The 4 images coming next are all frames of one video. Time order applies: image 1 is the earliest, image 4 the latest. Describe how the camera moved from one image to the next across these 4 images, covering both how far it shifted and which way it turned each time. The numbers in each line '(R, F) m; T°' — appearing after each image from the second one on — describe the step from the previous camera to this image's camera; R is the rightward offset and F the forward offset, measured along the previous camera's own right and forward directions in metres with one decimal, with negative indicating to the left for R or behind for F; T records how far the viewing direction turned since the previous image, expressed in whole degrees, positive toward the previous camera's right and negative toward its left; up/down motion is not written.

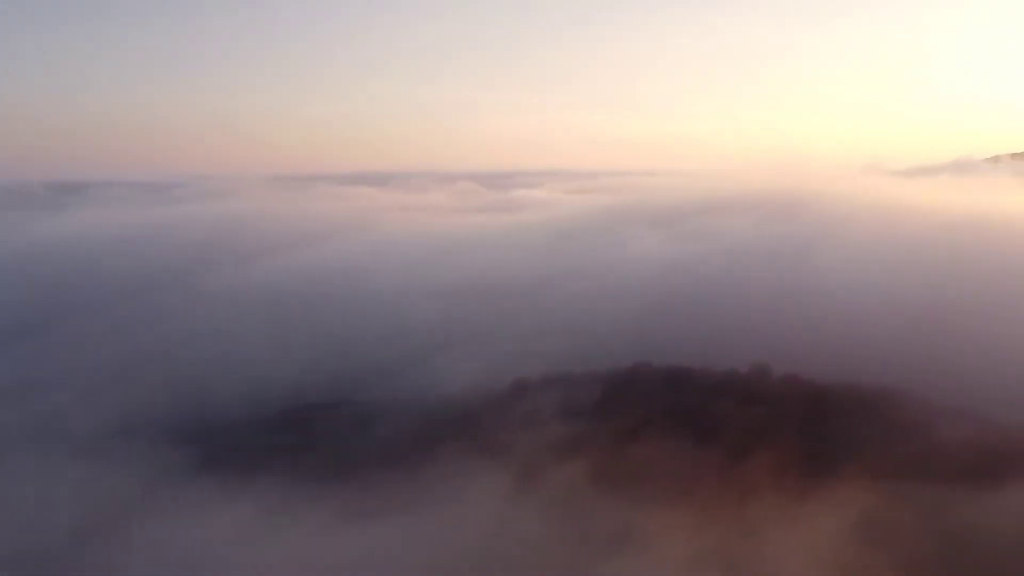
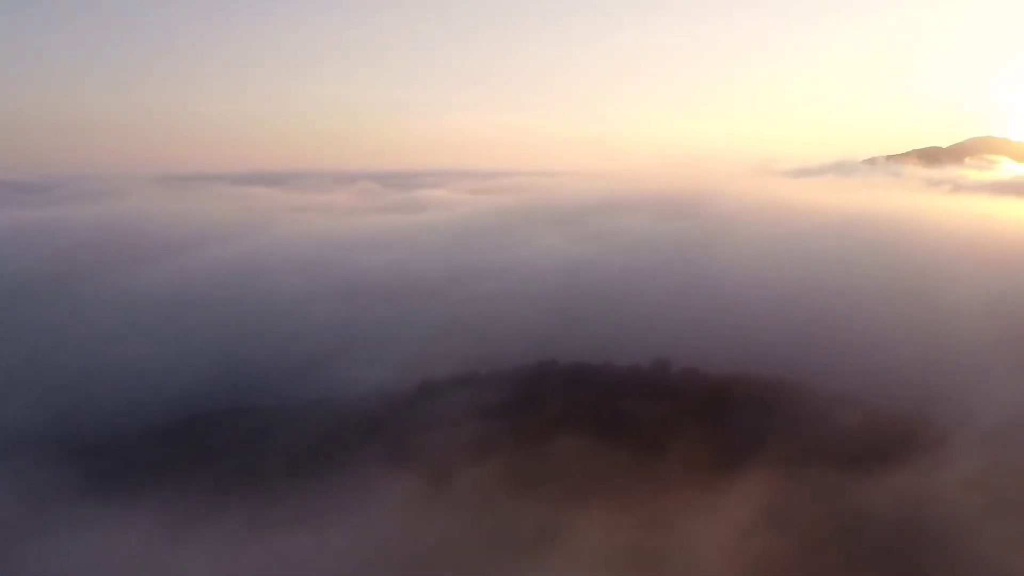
(+1.3, -0.5) m; -29°
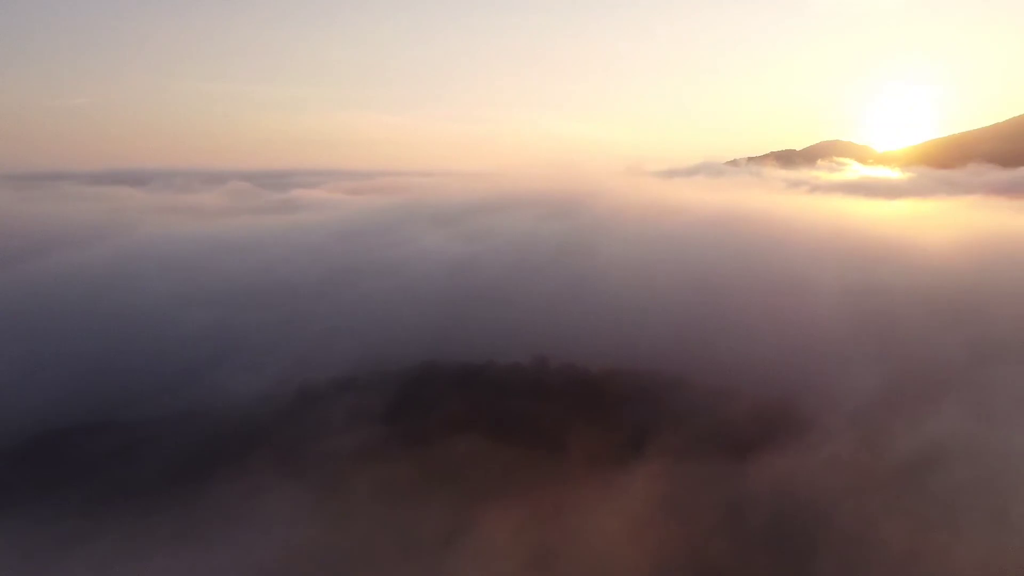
(-0.1, +0.1) m; +8°
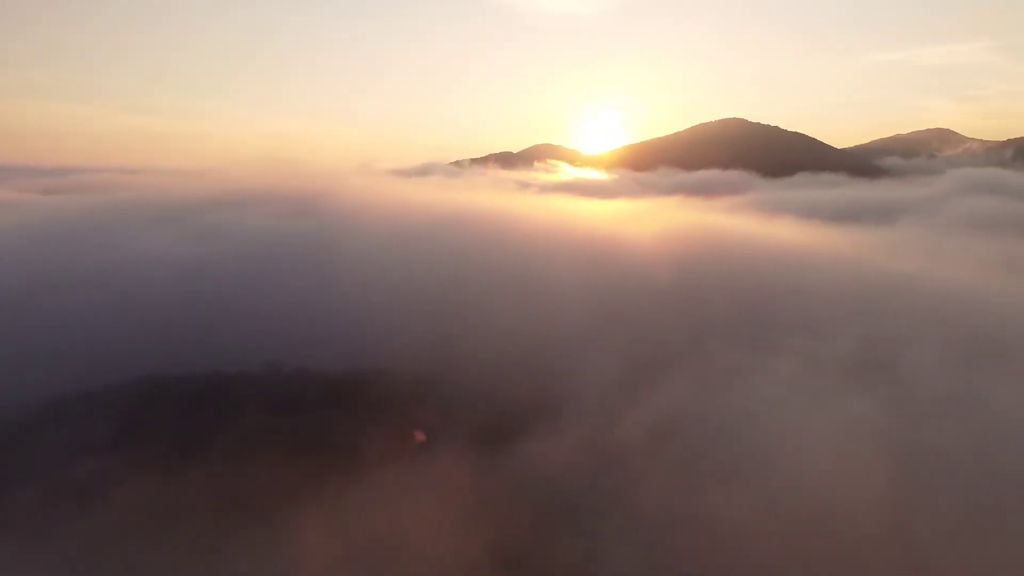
(-0.8, +0.3) m; +19°
